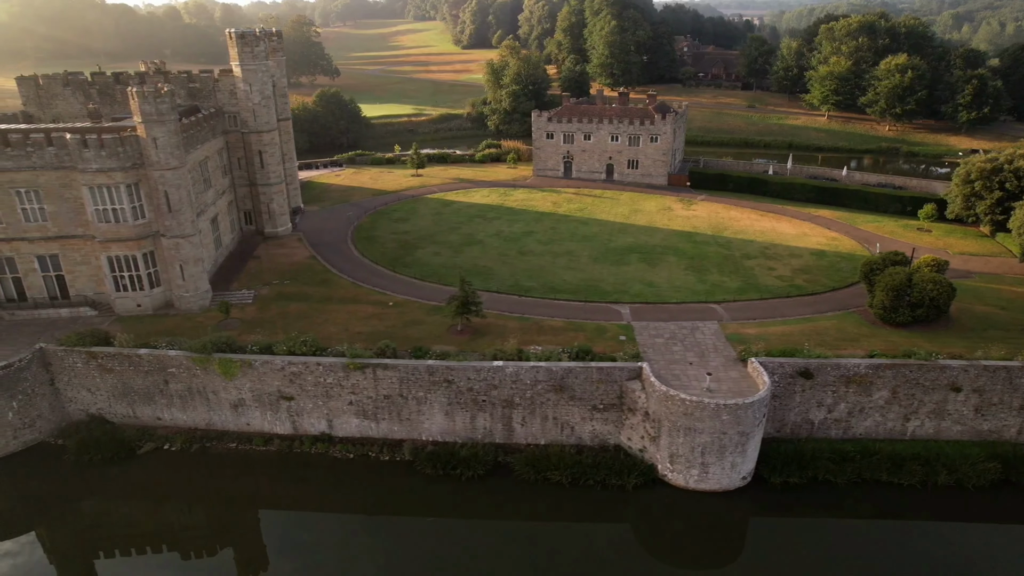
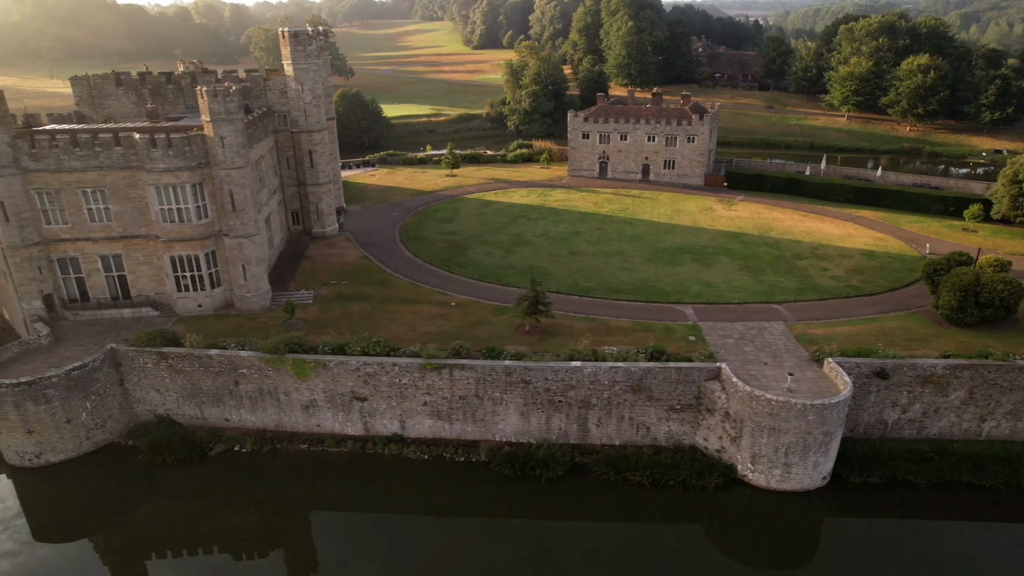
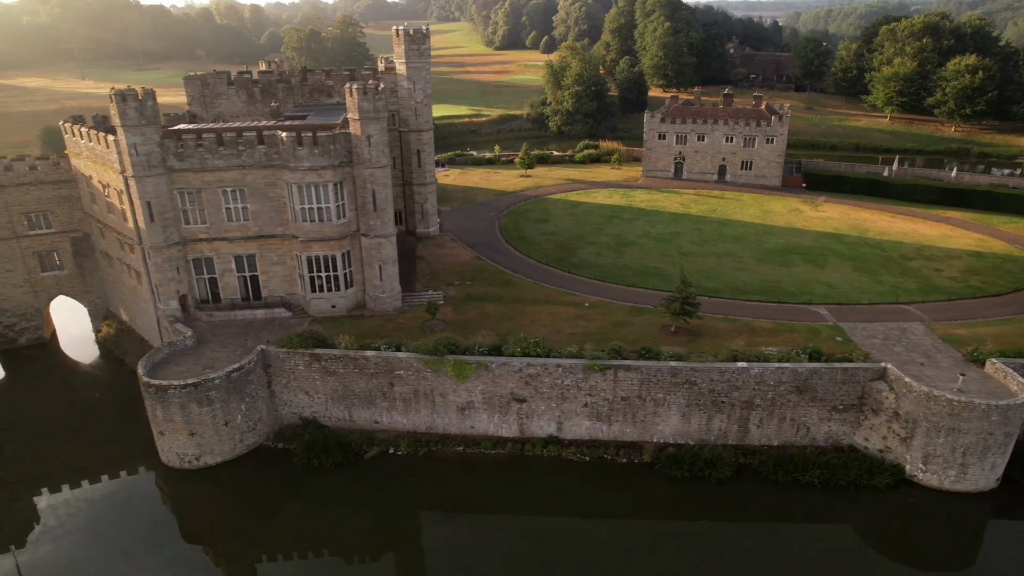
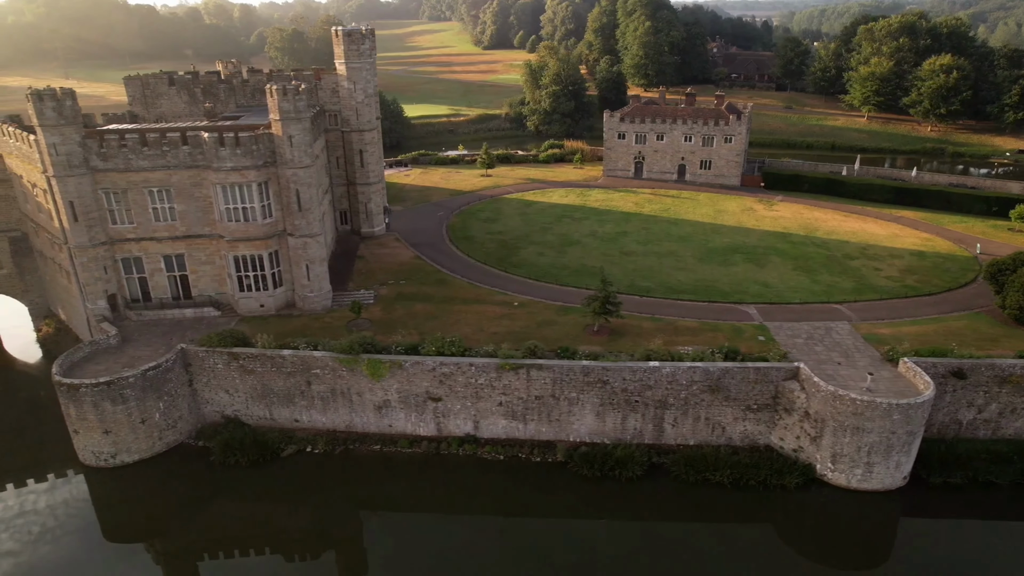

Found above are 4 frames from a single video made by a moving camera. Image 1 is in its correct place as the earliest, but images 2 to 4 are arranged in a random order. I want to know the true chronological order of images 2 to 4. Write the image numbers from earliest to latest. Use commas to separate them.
2, 4, 3
